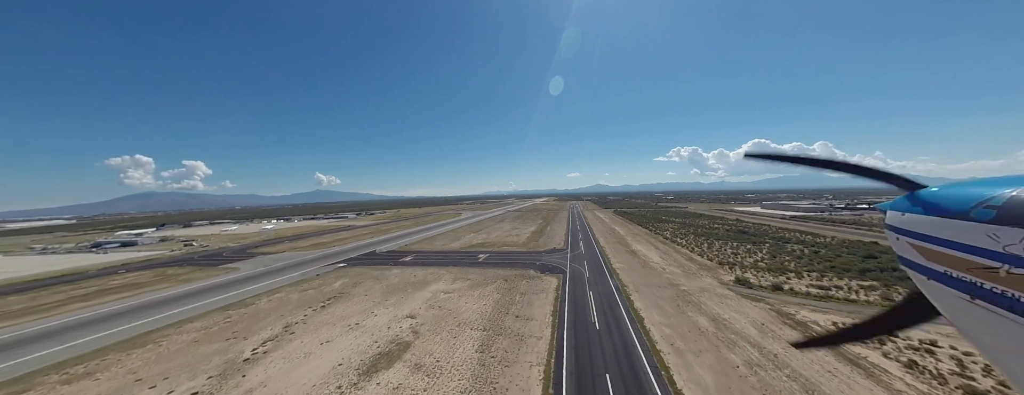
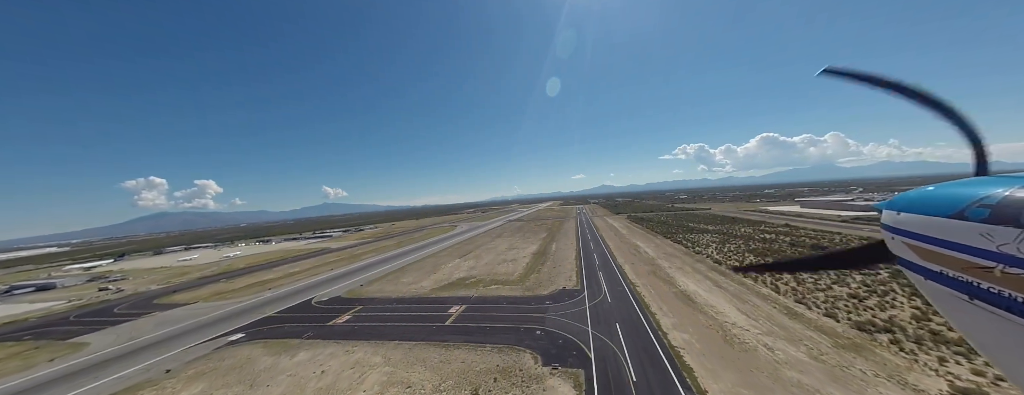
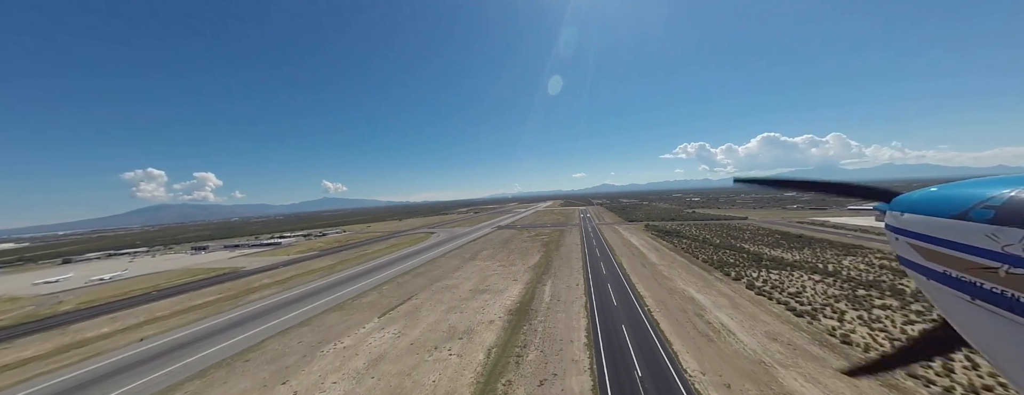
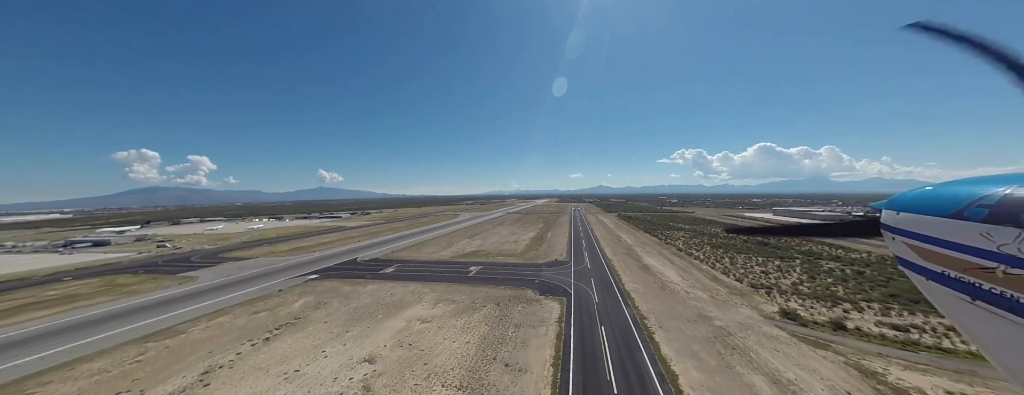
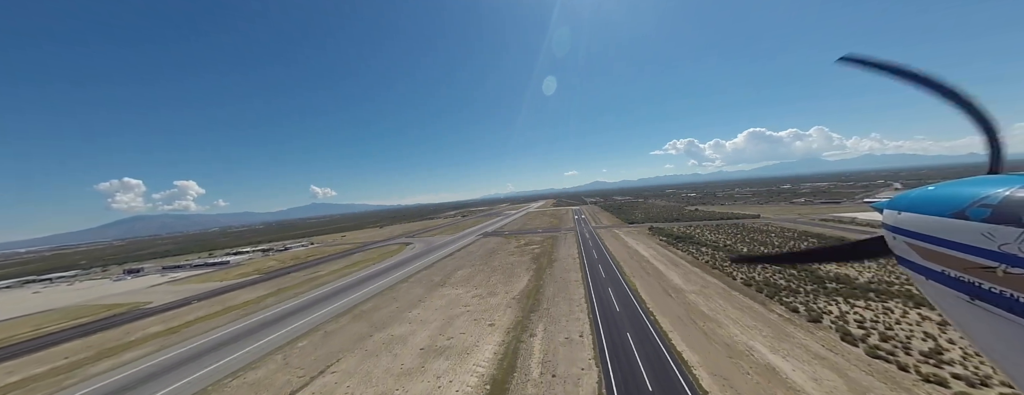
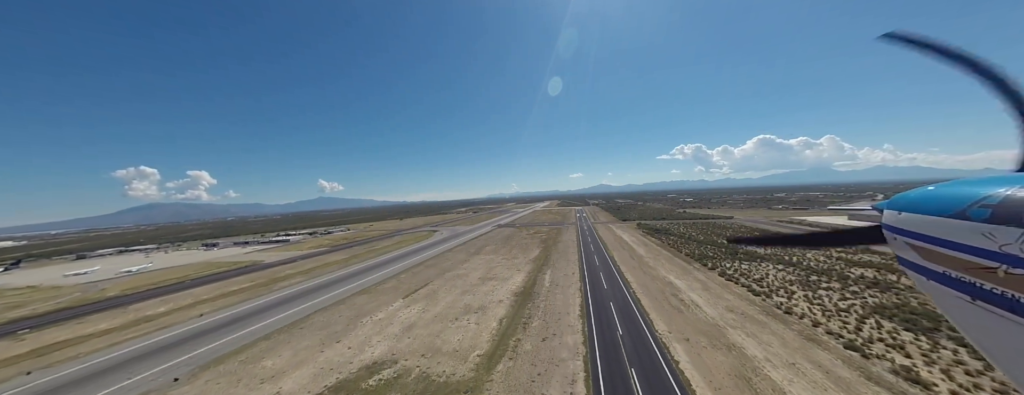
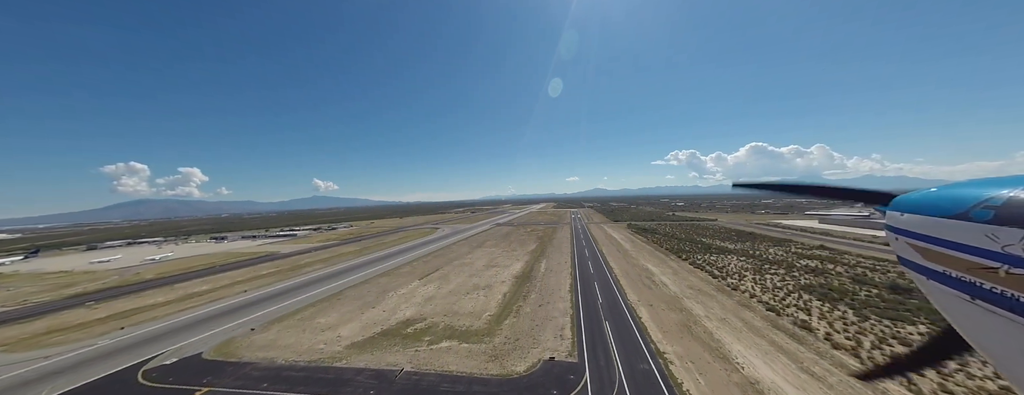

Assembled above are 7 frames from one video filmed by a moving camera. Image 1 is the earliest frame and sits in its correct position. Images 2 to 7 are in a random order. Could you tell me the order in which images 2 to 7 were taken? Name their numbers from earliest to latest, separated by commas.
4, 2, 7, 6, 3, 5
